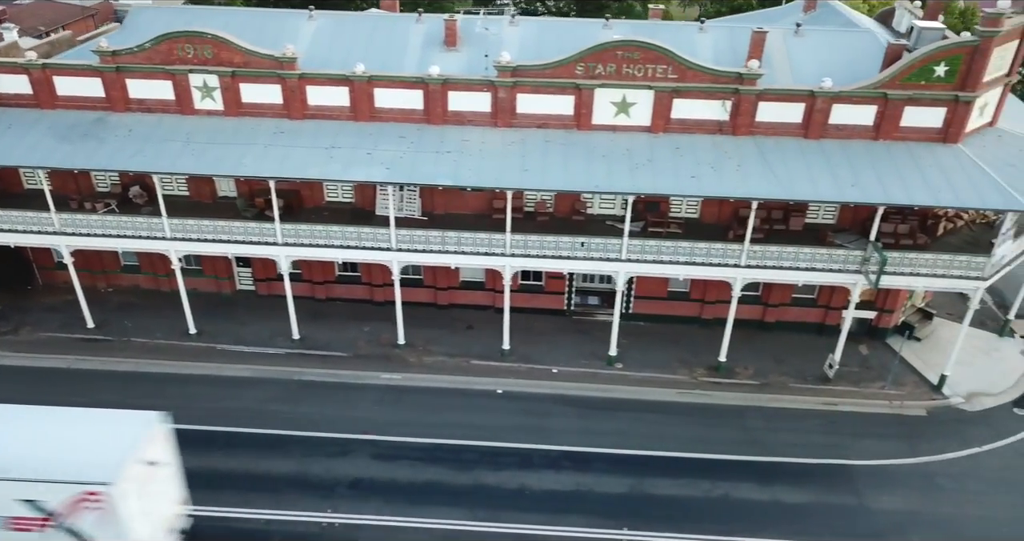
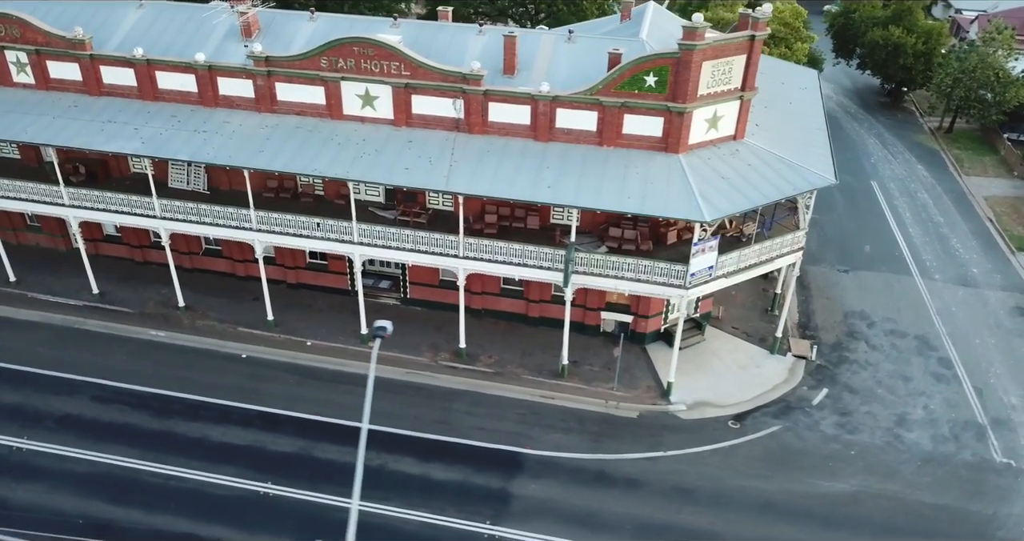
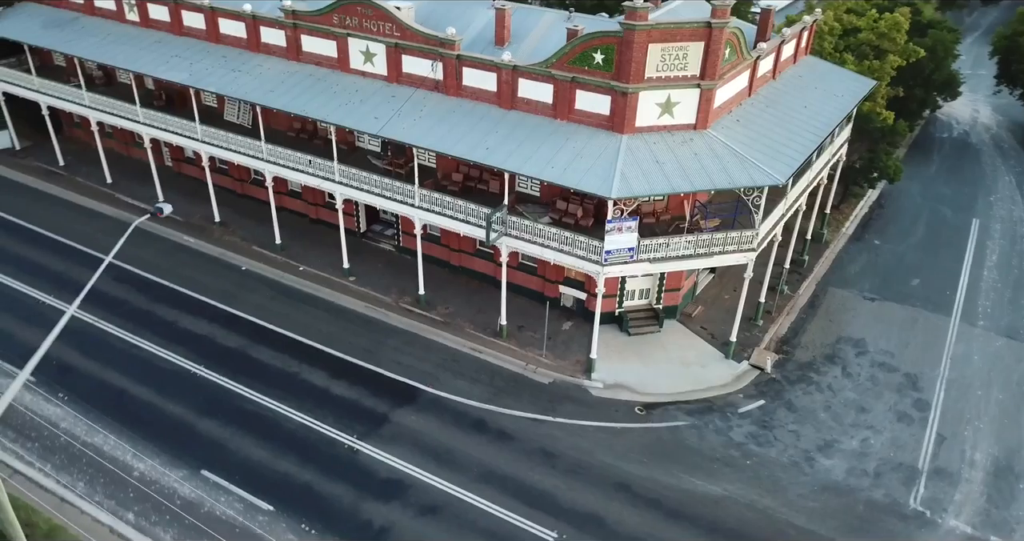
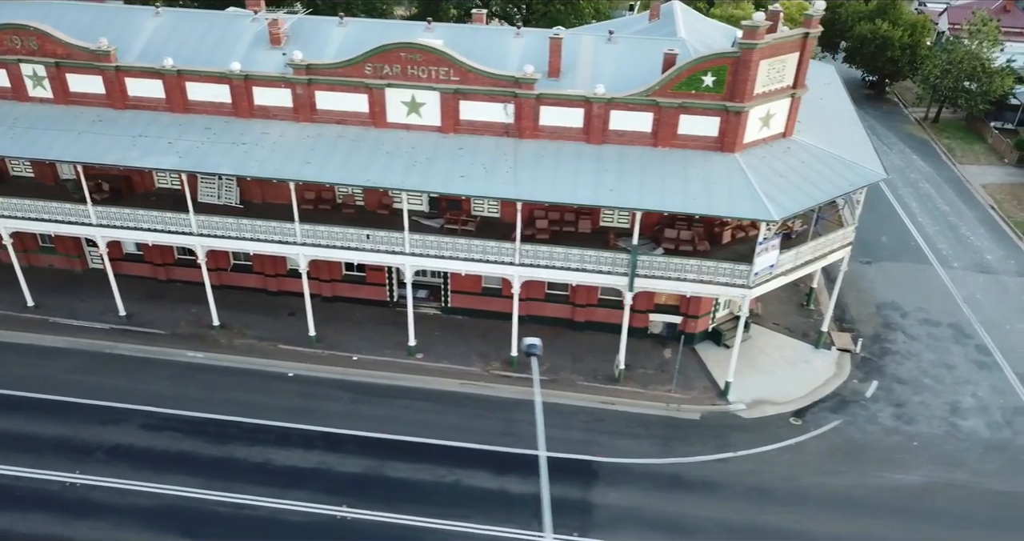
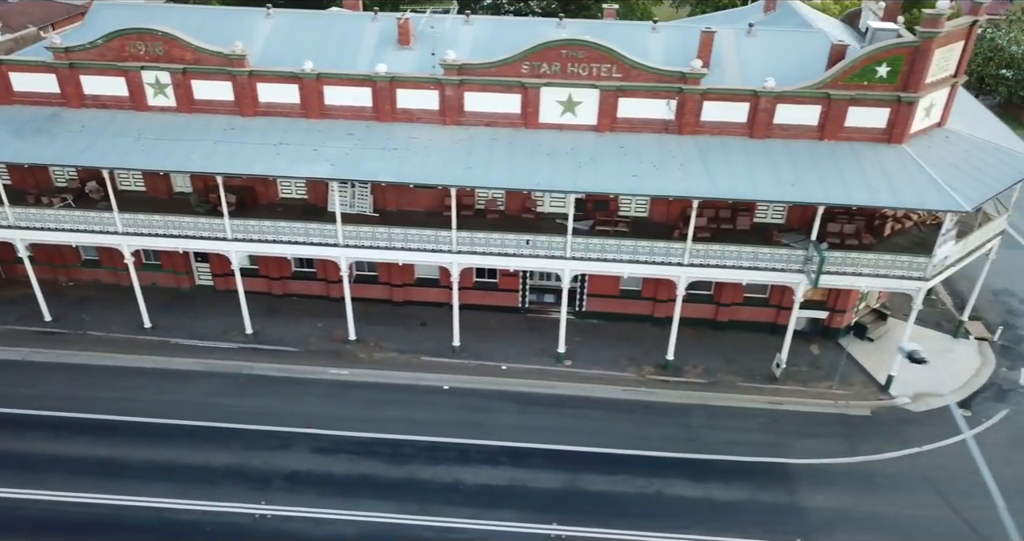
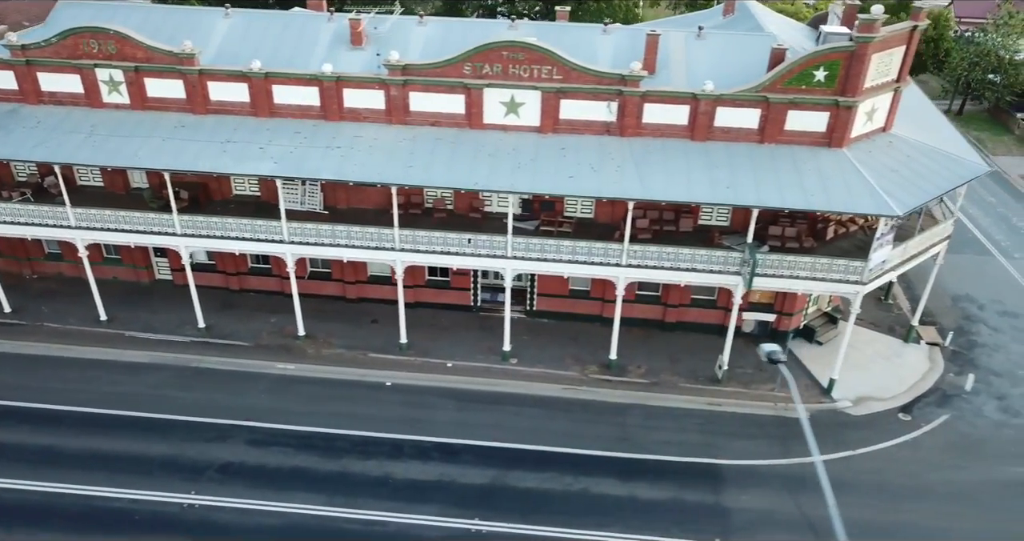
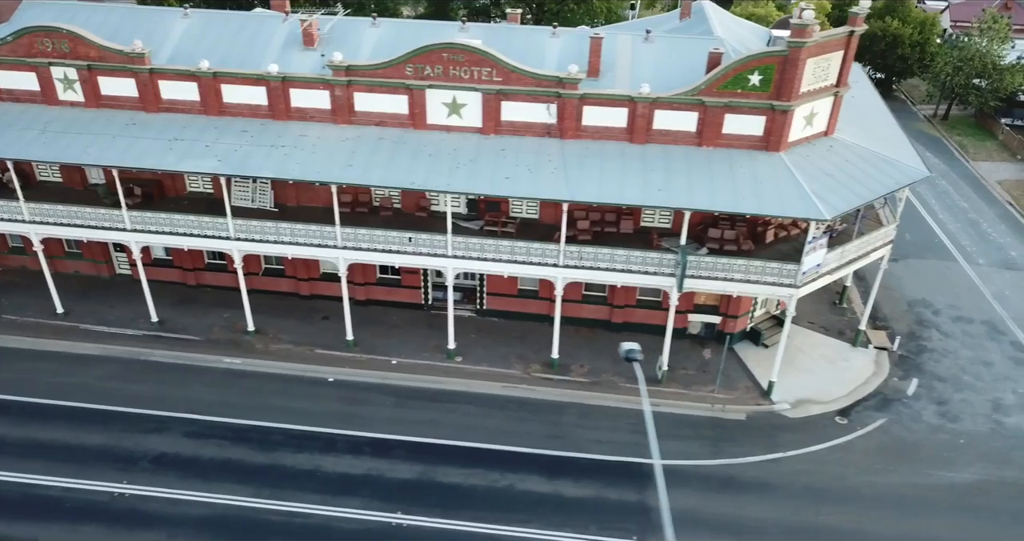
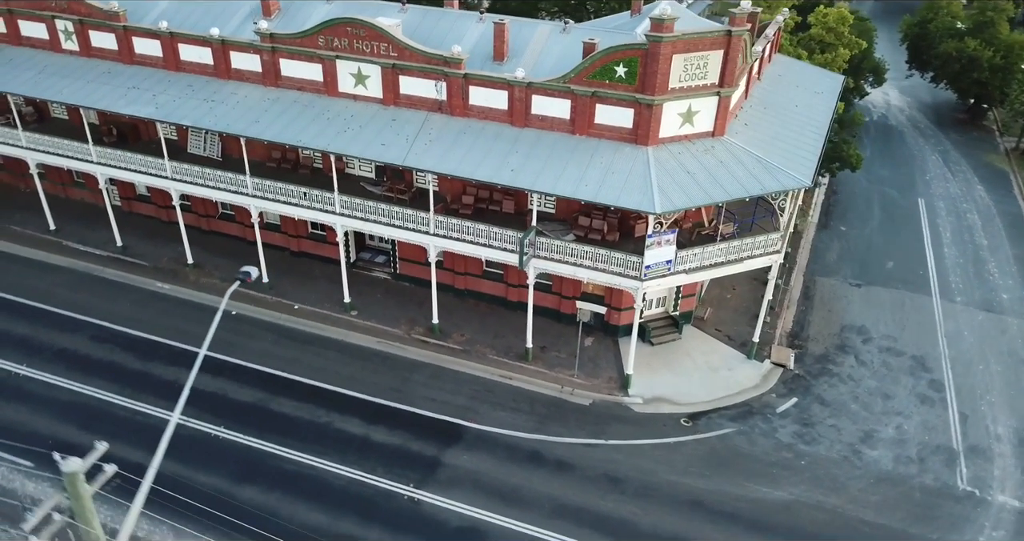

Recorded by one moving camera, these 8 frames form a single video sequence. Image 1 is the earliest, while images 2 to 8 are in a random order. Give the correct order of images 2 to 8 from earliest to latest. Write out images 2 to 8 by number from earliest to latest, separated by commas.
5, 6, 7, 4, 2, 8, 3
